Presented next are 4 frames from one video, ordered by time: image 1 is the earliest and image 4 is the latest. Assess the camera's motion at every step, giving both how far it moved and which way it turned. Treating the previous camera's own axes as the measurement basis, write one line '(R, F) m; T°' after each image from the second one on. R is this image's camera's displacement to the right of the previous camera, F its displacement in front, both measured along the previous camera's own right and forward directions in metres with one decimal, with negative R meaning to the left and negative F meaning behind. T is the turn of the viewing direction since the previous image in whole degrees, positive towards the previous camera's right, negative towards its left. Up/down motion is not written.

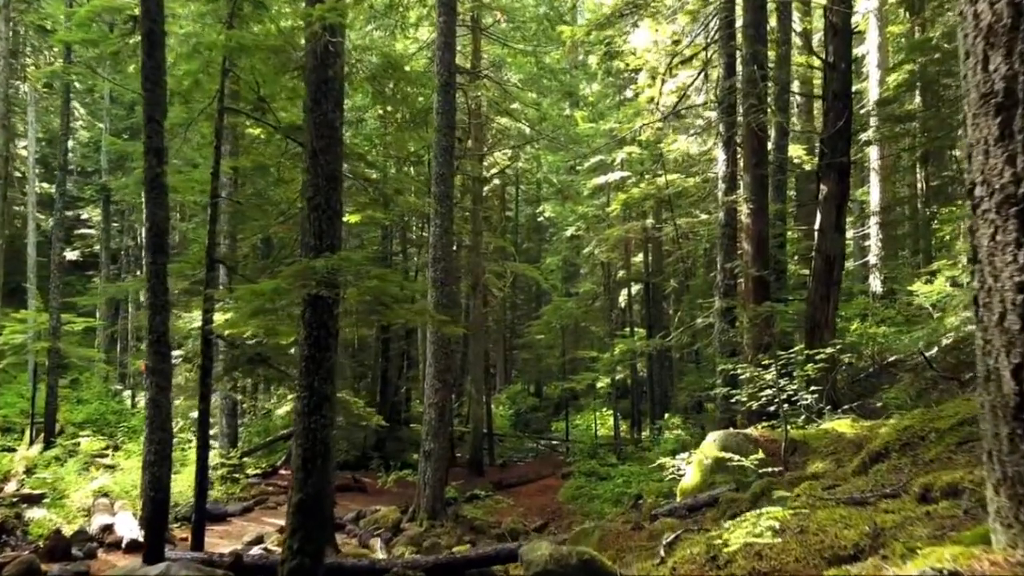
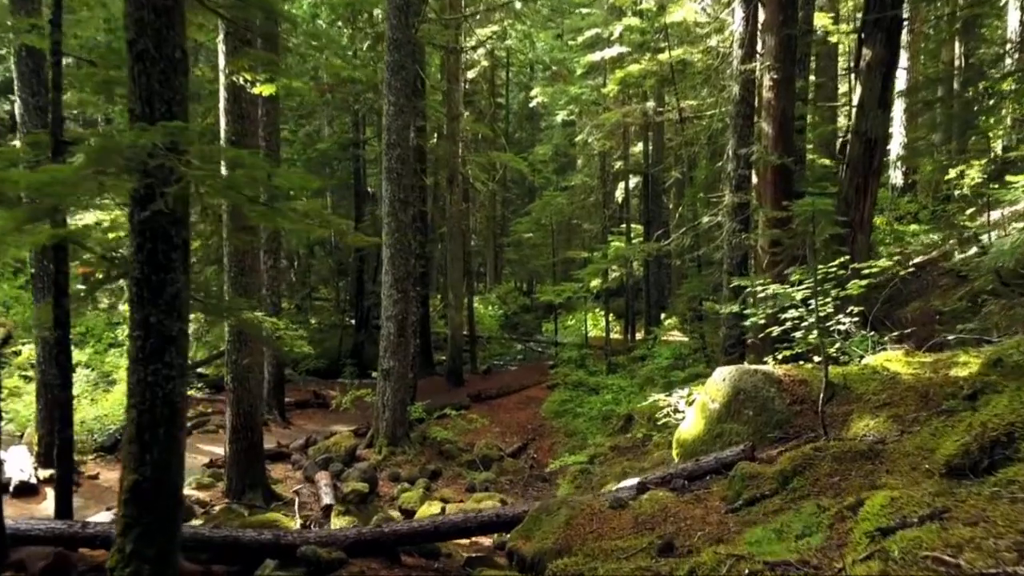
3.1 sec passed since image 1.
(+0.4, +2.1) m; 0°
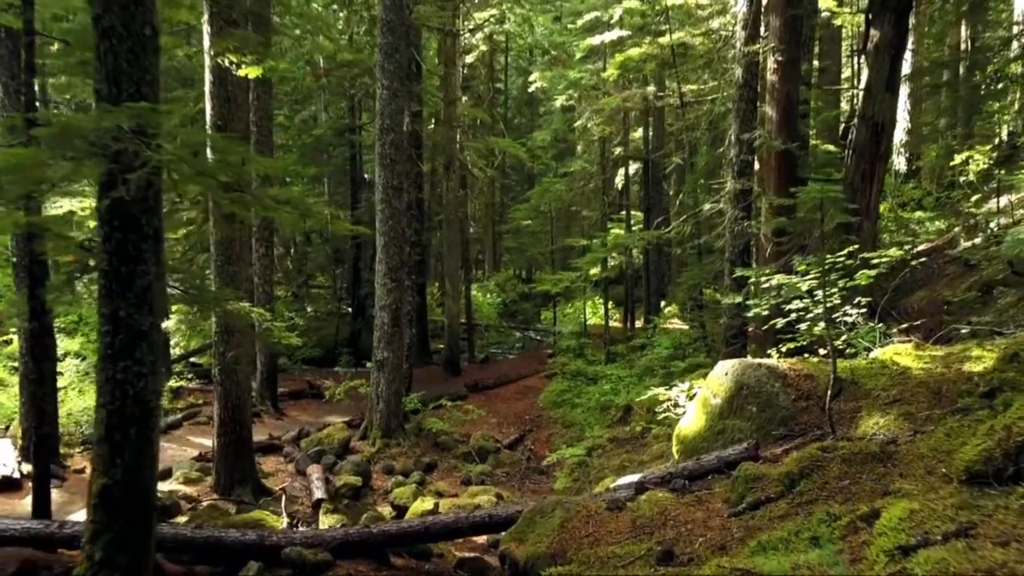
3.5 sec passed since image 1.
(0.0, +0.3) m; 0°
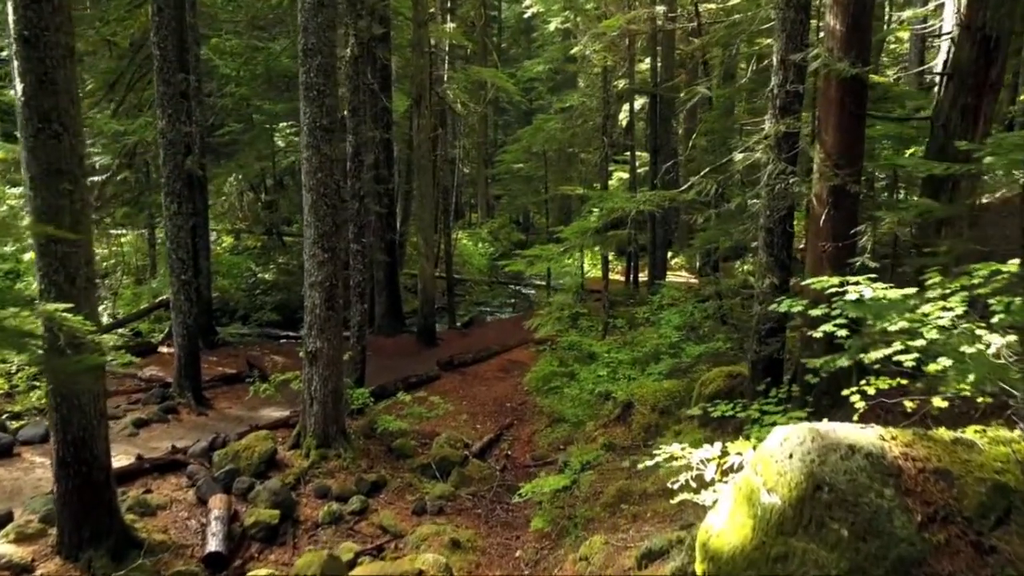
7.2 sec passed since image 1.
(+0.4, +2.6) m; 0°
